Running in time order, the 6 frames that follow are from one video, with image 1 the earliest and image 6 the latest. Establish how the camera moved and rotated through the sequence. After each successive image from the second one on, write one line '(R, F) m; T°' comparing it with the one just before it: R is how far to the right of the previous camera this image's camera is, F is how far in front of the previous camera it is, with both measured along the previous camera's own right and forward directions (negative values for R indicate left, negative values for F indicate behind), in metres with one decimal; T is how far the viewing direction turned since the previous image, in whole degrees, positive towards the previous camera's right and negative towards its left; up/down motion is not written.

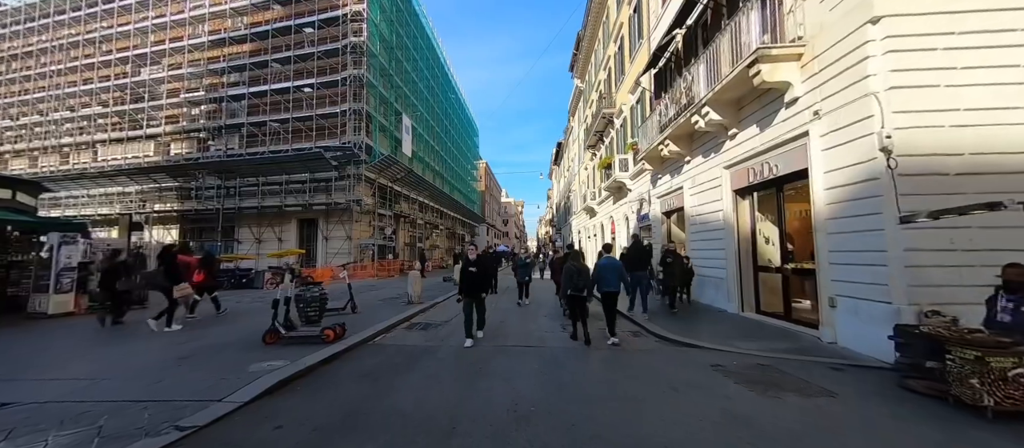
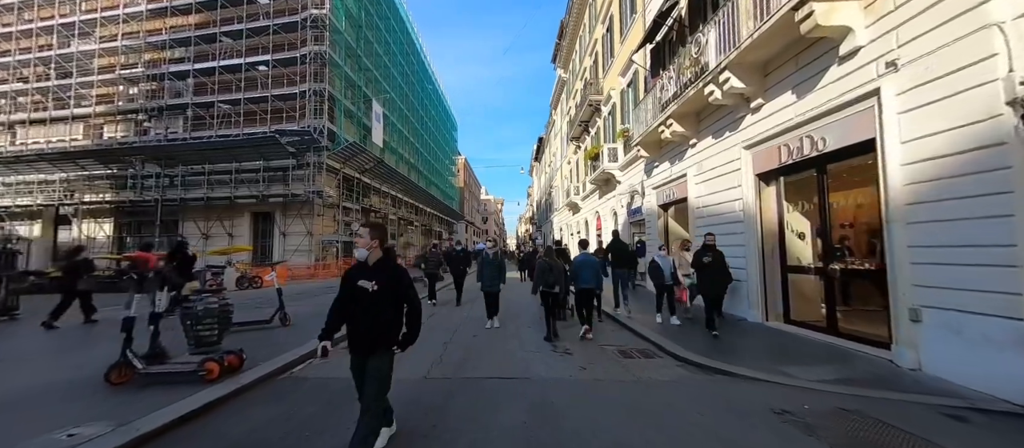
(+0.1, +1.9) m; +3°
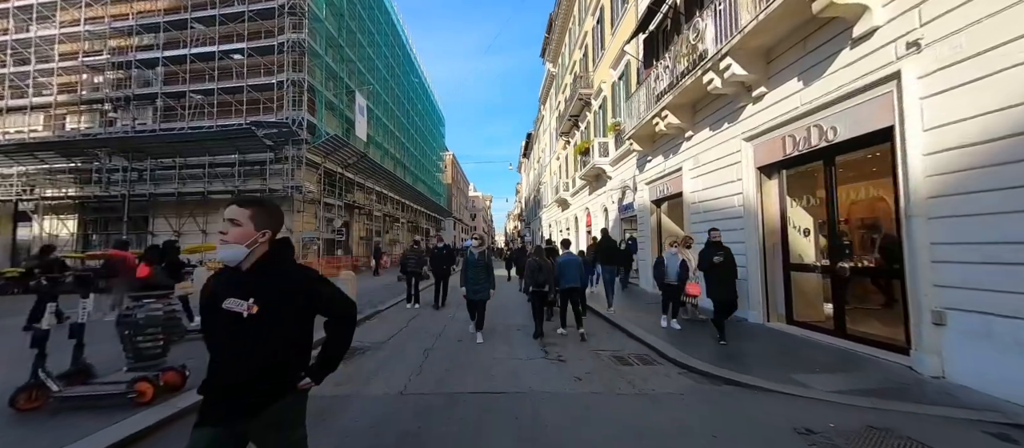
(0.0, +0.6) m; +2°
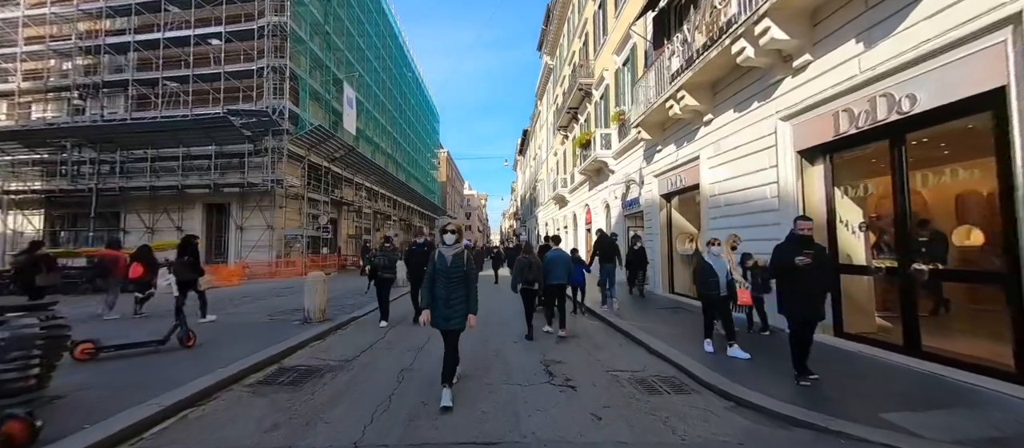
(0.0, +1.2) m; +1°
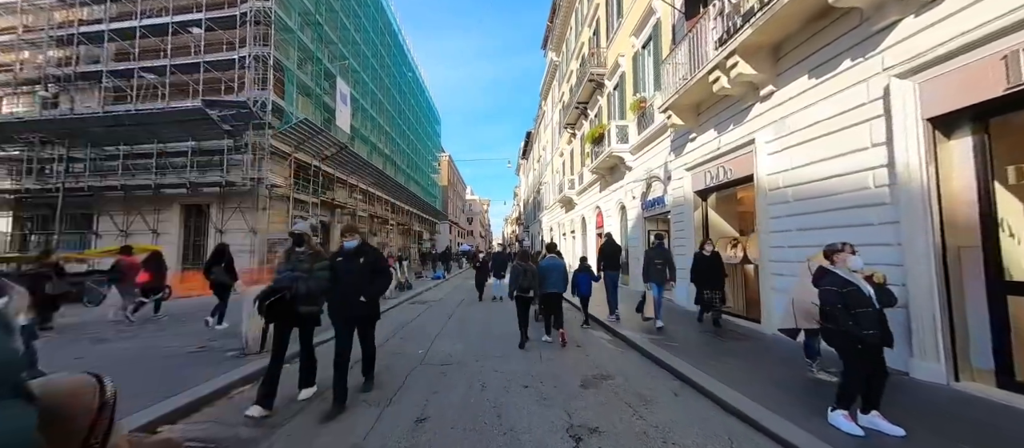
(-0.1, +1.8) m; 0°
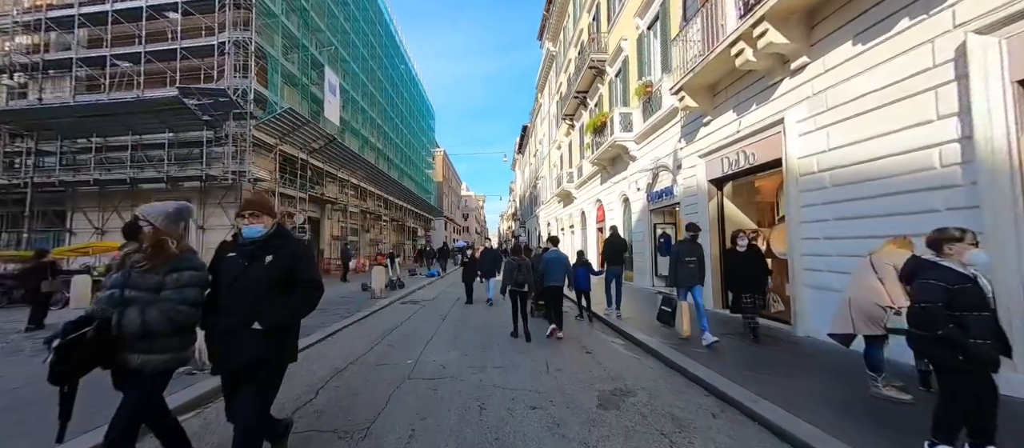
(-0.1, +0.8) m; +1°
